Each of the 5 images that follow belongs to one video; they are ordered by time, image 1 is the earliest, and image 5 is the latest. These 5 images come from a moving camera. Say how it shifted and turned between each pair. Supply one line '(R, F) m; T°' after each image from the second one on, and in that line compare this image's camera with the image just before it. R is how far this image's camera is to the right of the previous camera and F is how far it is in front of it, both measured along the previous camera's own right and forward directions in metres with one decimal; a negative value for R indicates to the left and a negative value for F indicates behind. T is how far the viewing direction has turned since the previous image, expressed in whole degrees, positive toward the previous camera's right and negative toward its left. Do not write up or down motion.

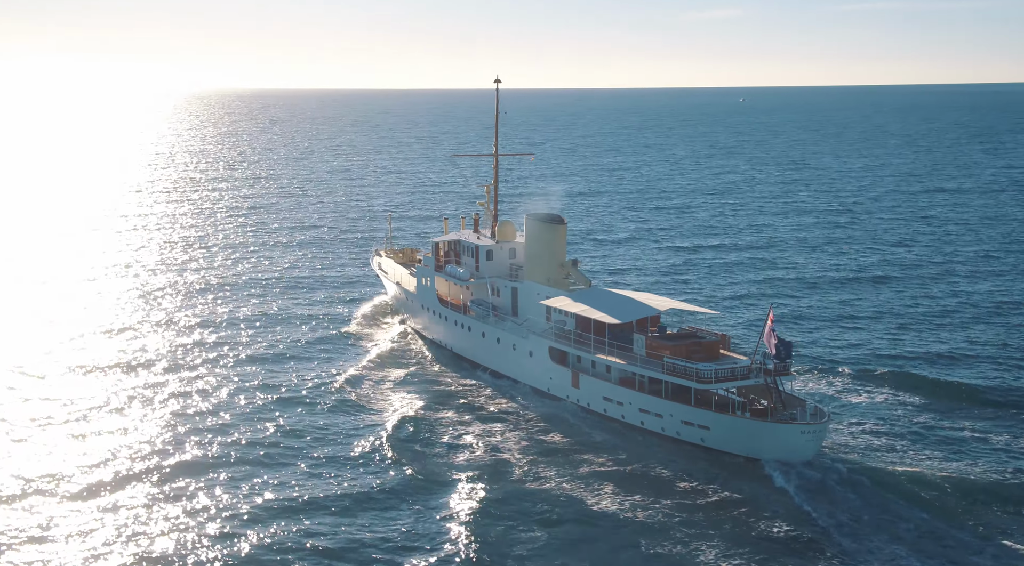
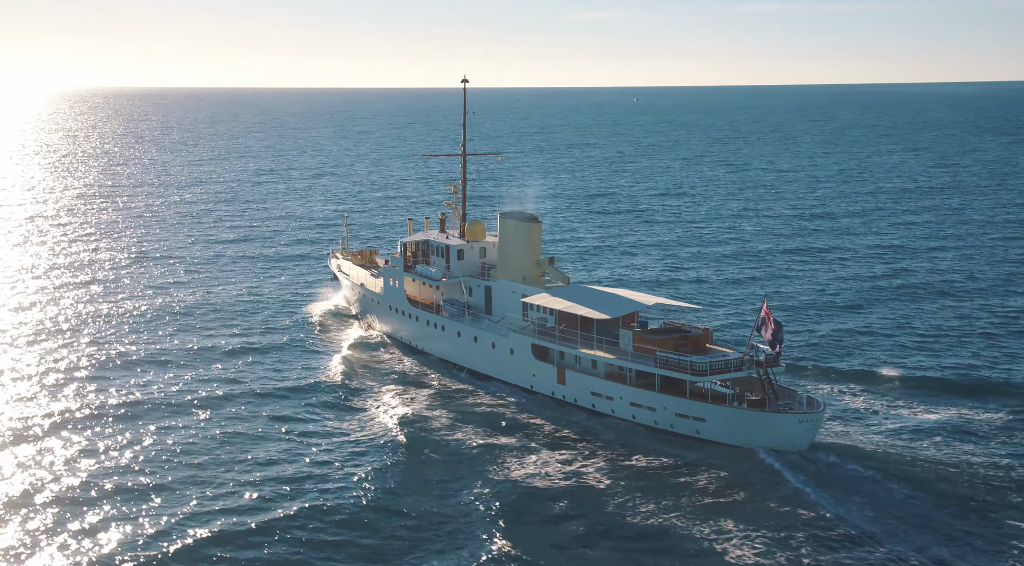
(-1.4, +0.8) m; +3°
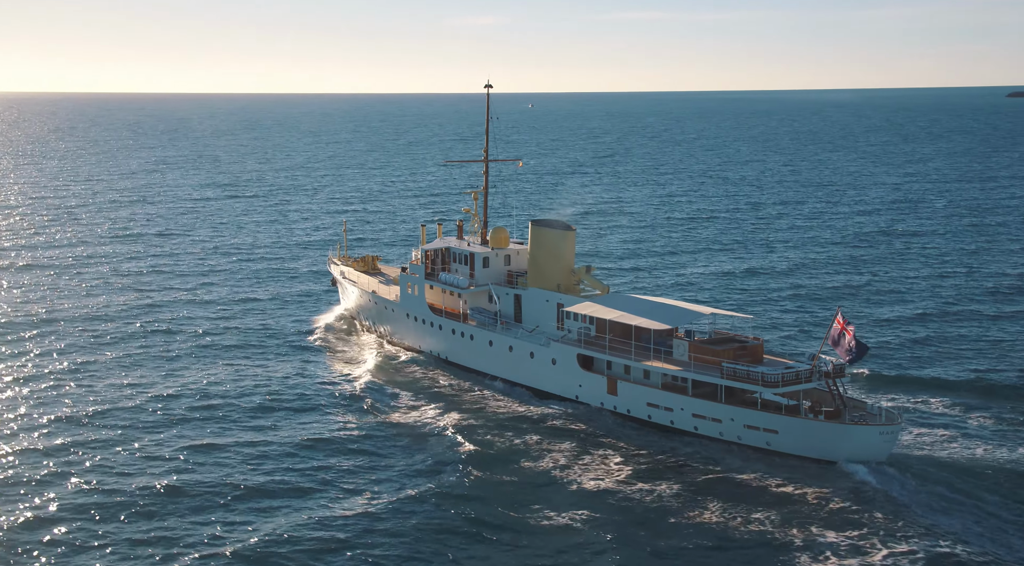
(-3.0, +0.7) m; +1°
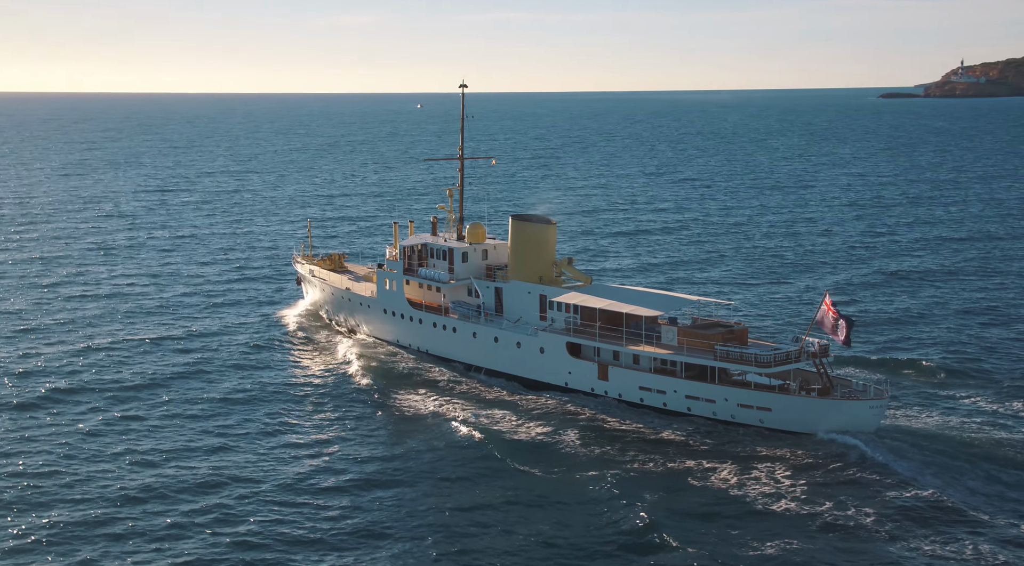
(-1.6, -1.1) m; +2°
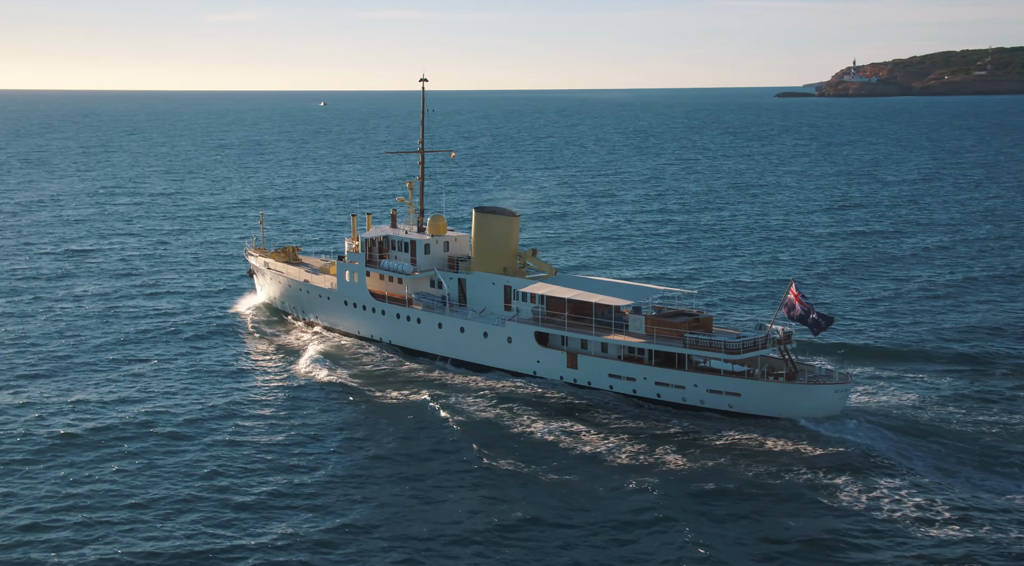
(-1.6, -0.5) m; +4°
